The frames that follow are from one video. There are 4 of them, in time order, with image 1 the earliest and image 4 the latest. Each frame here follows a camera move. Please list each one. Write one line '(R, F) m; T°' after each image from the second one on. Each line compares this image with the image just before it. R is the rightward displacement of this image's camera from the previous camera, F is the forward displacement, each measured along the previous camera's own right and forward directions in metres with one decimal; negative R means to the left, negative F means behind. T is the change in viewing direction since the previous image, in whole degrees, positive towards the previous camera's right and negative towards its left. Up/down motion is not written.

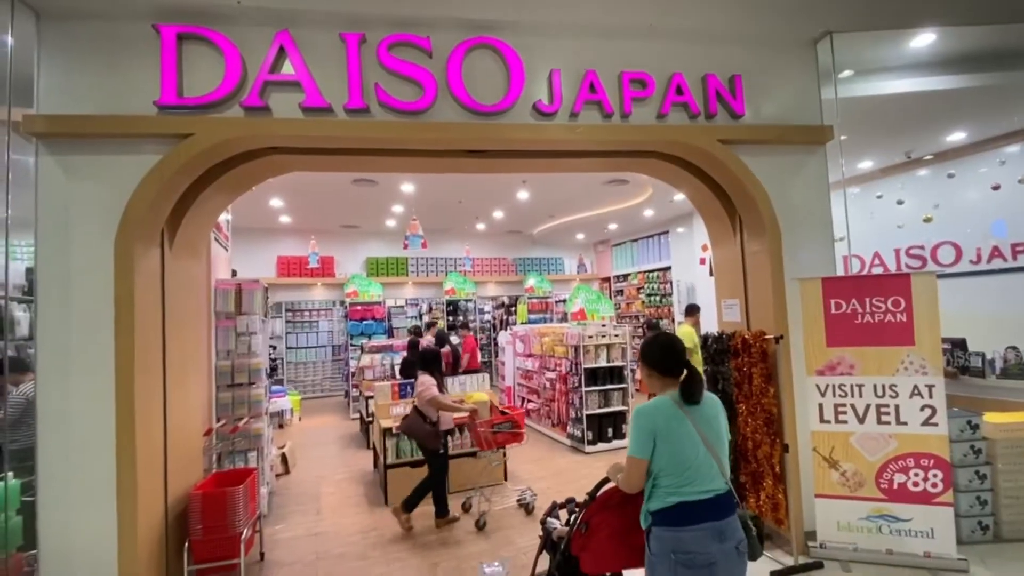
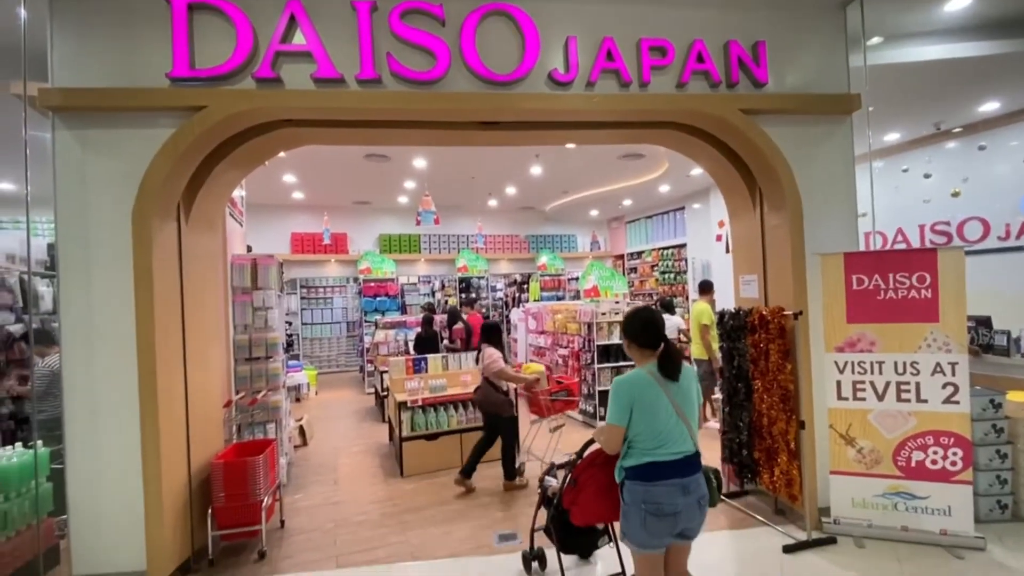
(0.0, 0.0) m; -1°
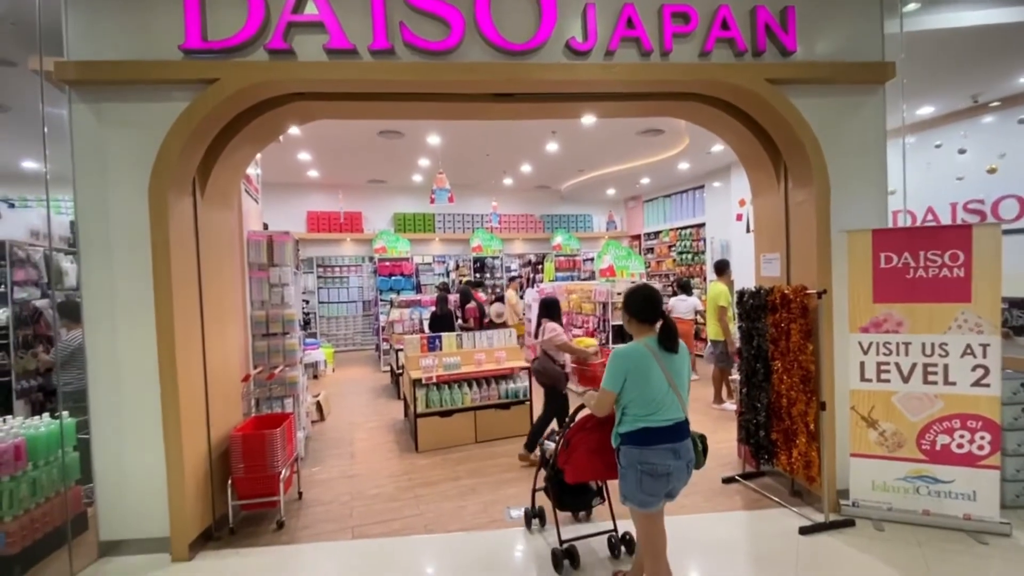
(0.0, 0.0) m; -2°
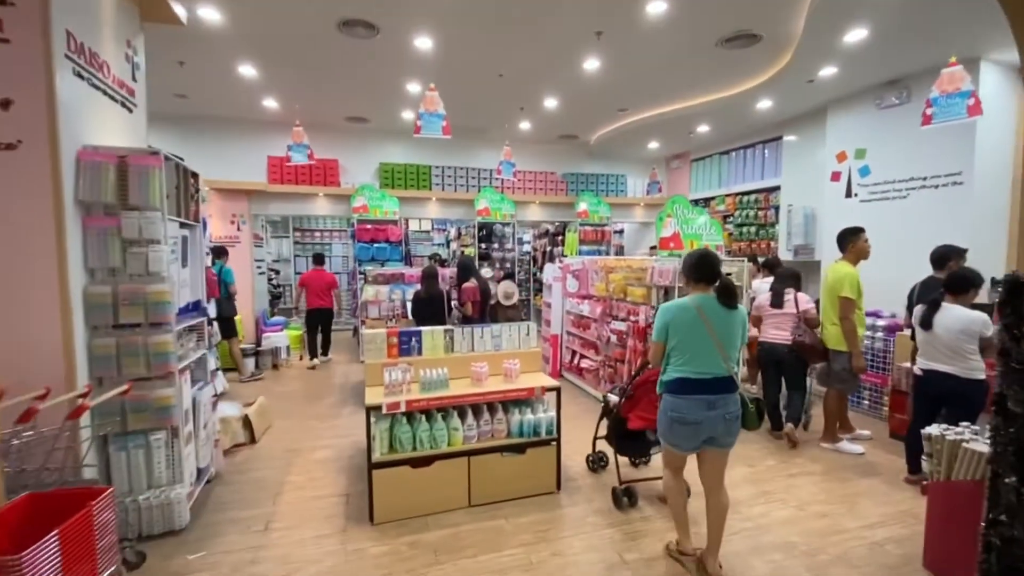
(-0.1, +1.9) m; -1°
